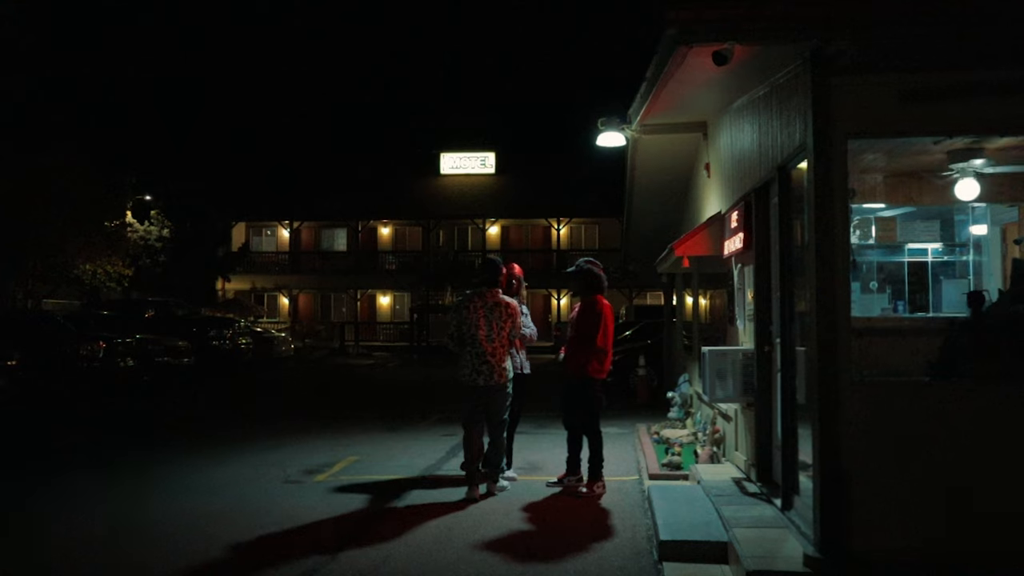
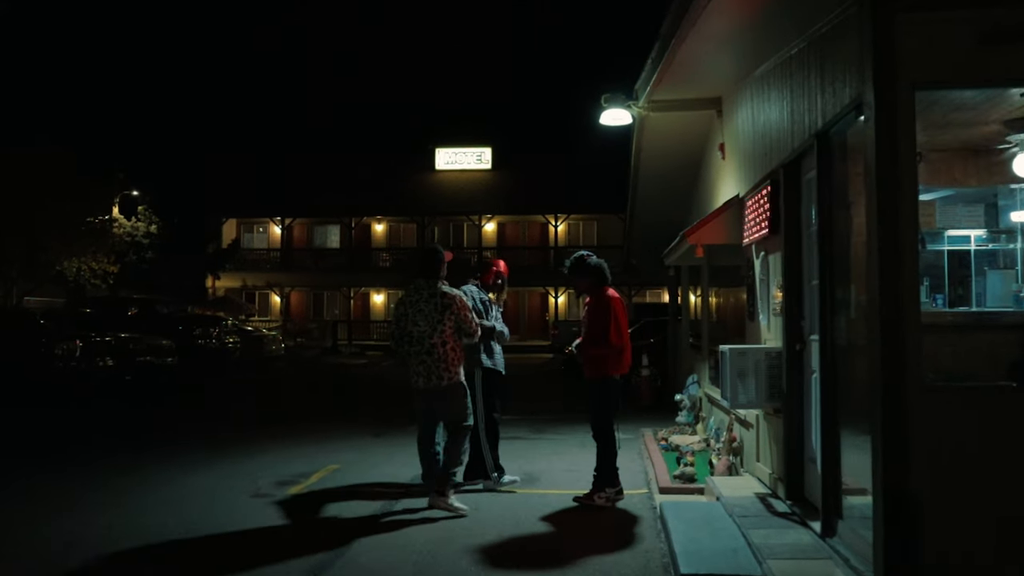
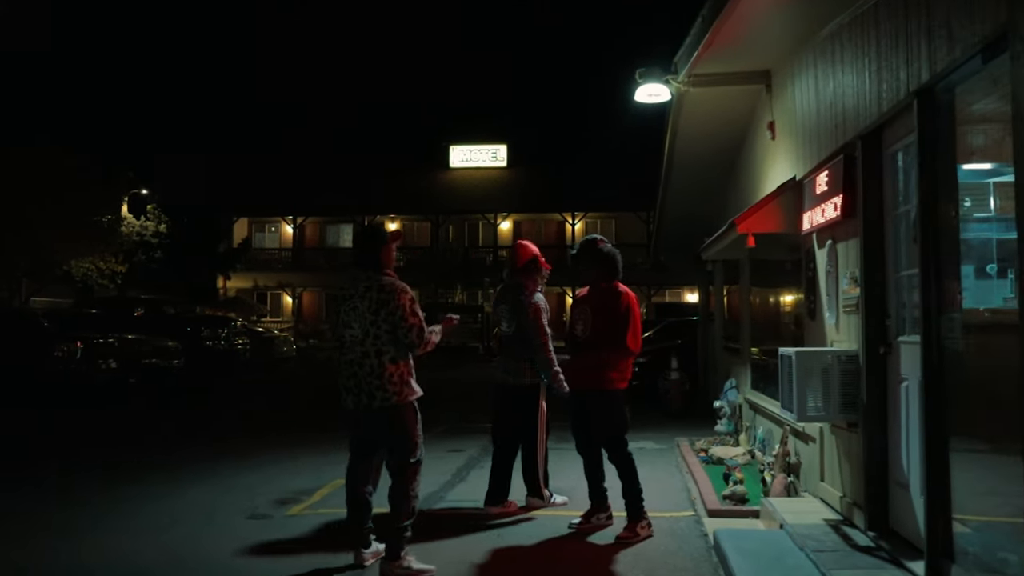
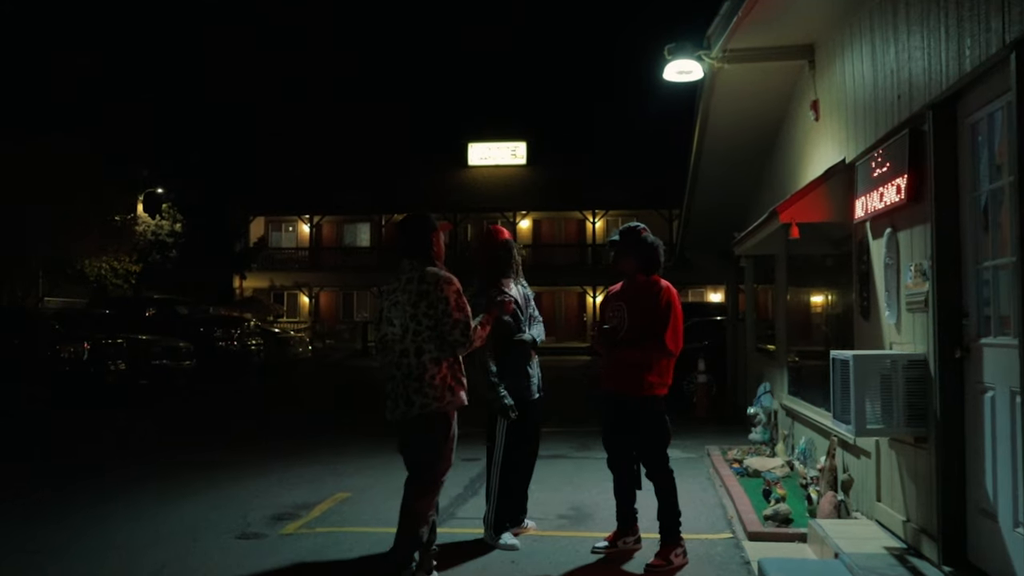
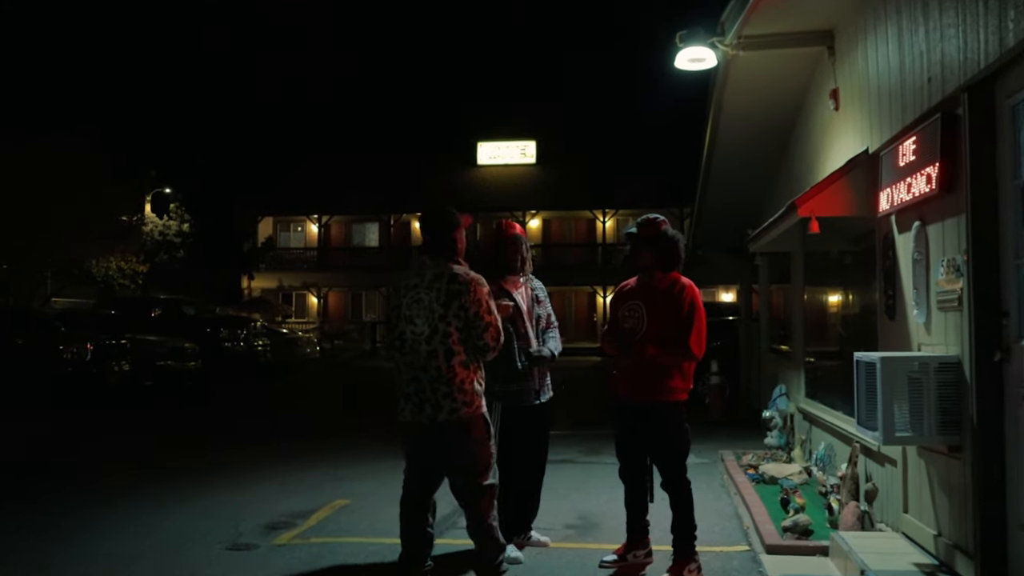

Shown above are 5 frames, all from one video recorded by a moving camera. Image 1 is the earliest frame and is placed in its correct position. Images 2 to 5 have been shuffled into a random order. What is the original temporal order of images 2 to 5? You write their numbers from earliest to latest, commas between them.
2, 3, 4, 5
